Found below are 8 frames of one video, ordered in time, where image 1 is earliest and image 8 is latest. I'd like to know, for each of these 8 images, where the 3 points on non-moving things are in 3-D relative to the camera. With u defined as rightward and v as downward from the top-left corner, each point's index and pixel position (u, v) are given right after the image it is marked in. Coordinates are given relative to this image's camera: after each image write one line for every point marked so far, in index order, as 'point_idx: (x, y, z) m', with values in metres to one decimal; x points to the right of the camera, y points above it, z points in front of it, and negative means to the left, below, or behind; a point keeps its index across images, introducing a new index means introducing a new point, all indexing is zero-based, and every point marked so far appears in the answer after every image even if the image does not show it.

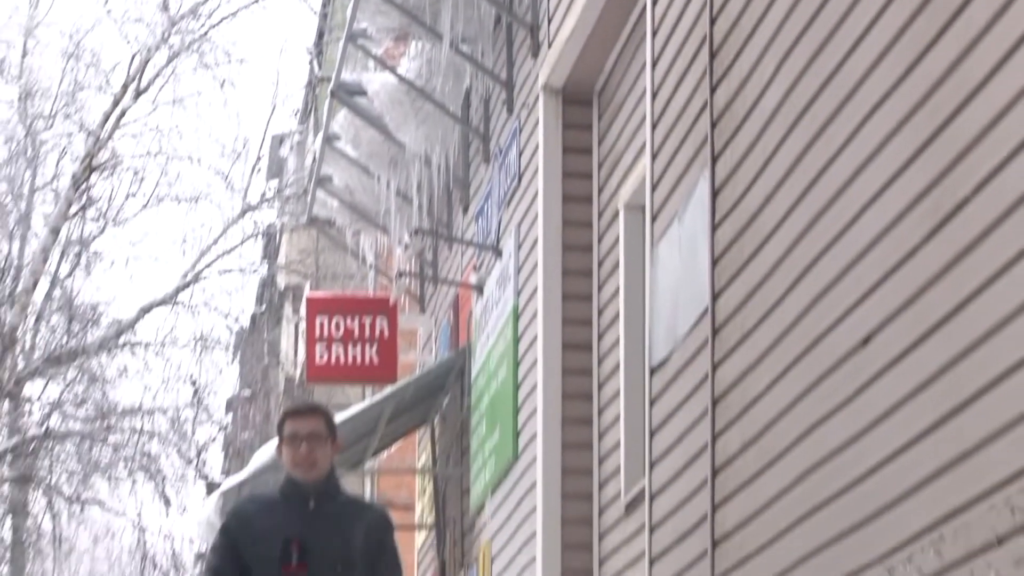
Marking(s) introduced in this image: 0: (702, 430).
0: (+0.4, -0.3, +3.9) m
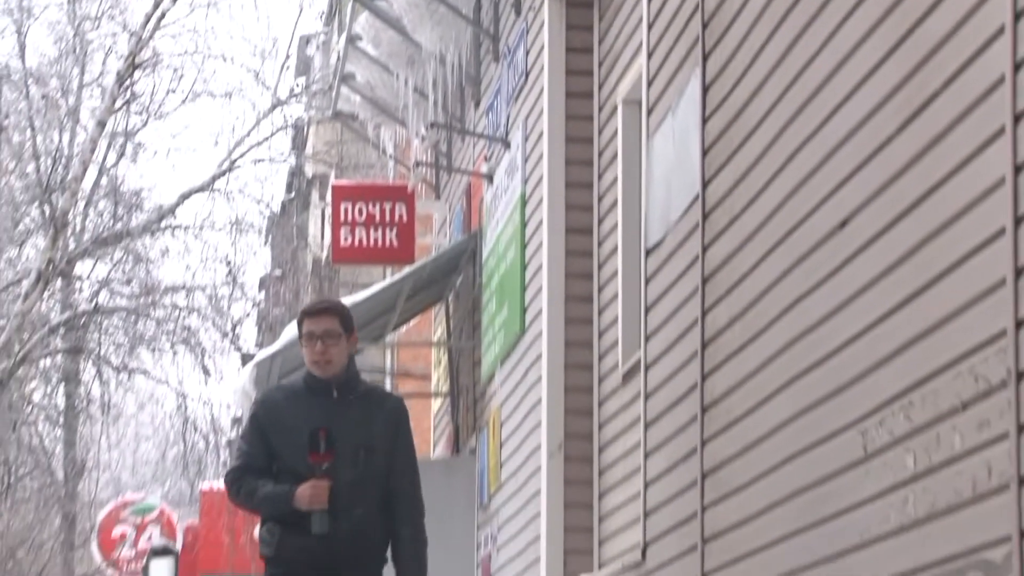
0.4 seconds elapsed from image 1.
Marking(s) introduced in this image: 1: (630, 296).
0: (+0.4, 0.0, +4.2) m
1: (+0.3, 0.0, +4.7) m
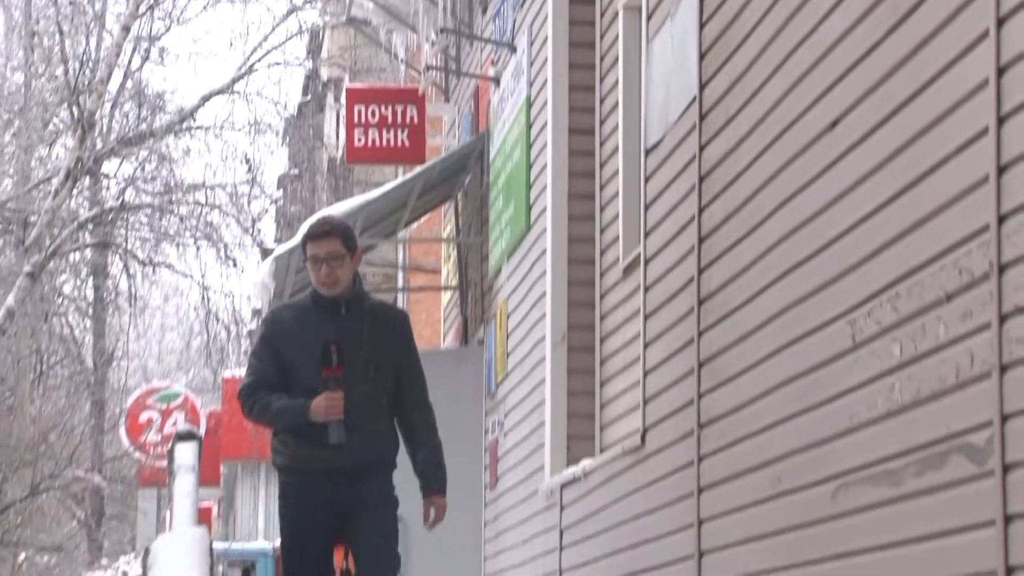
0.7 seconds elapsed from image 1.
0: (+0.4, +0.2, +4.5) m
1: (+0.3, +0.2, +4.9) m
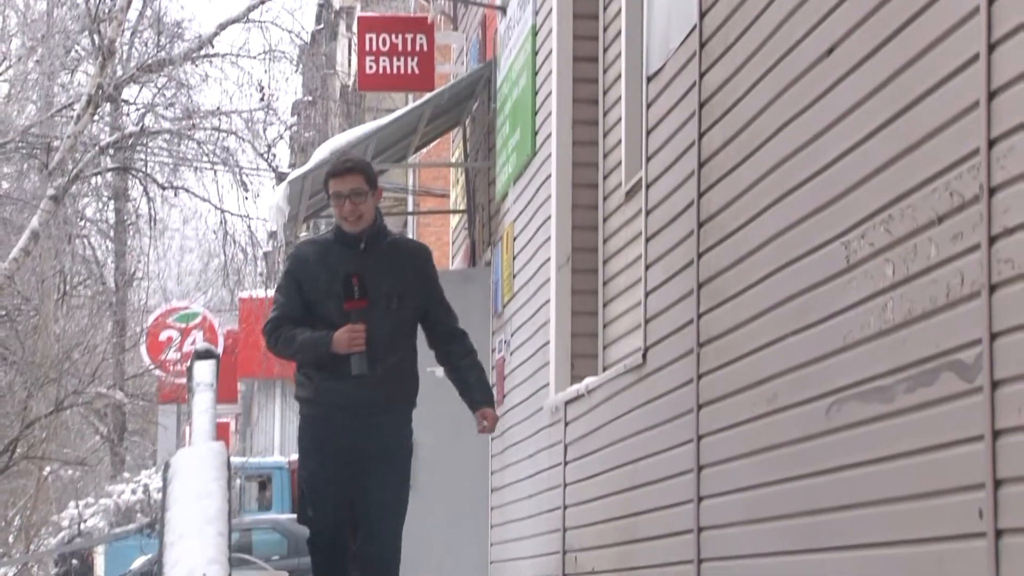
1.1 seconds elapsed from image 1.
0: (+0.4, +0.4, +4.6) m
1: (+0.3, +0.4, +5.0) m
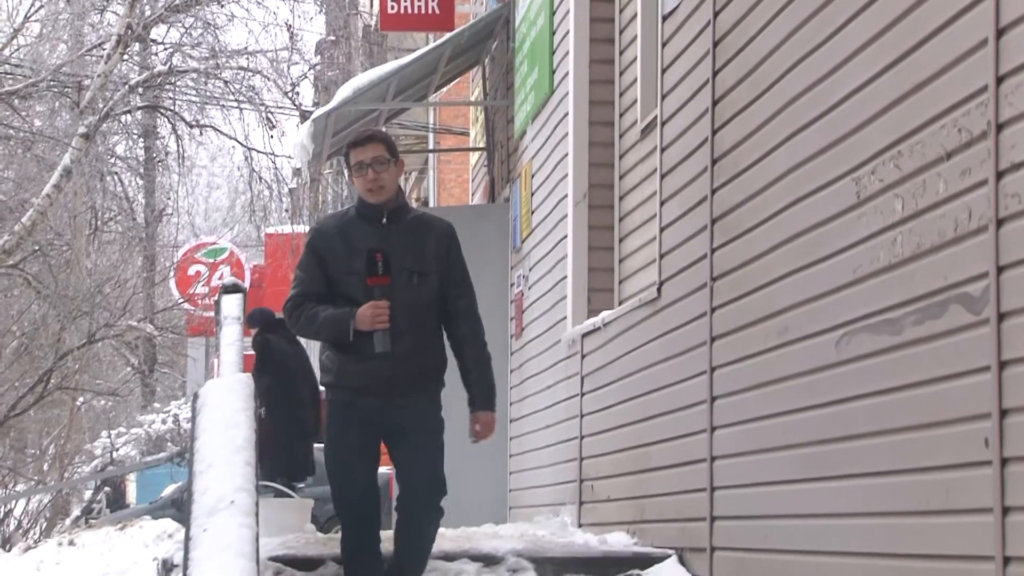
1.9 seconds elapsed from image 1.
0: (+0.5, +0.5, +4.7) m
1: (+0.4, +0.6, +5.1) m
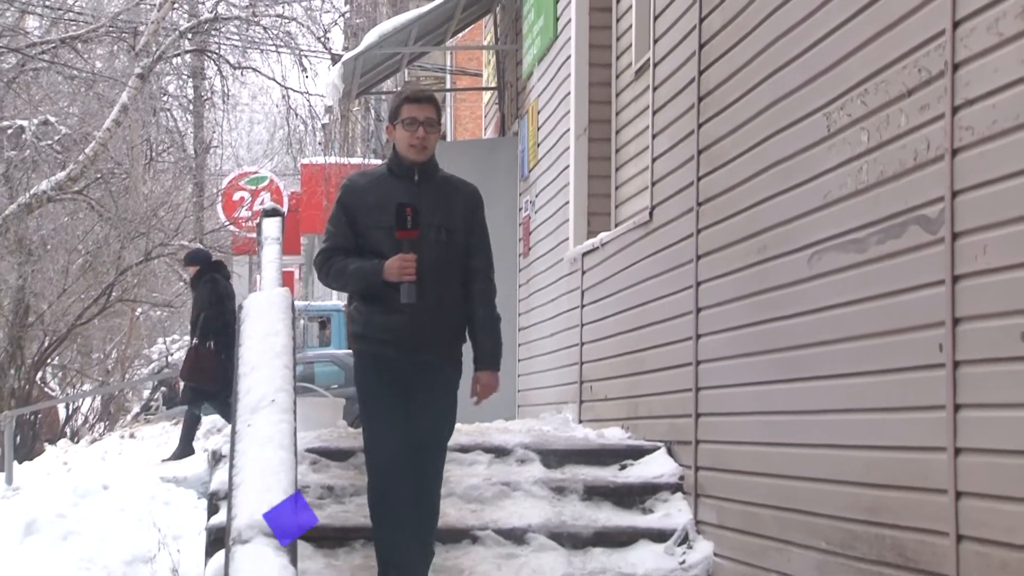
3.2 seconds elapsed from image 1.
0: (+0.5, +0.8, +5.3) m
1: (+0.4, +0.8, +5.7) m
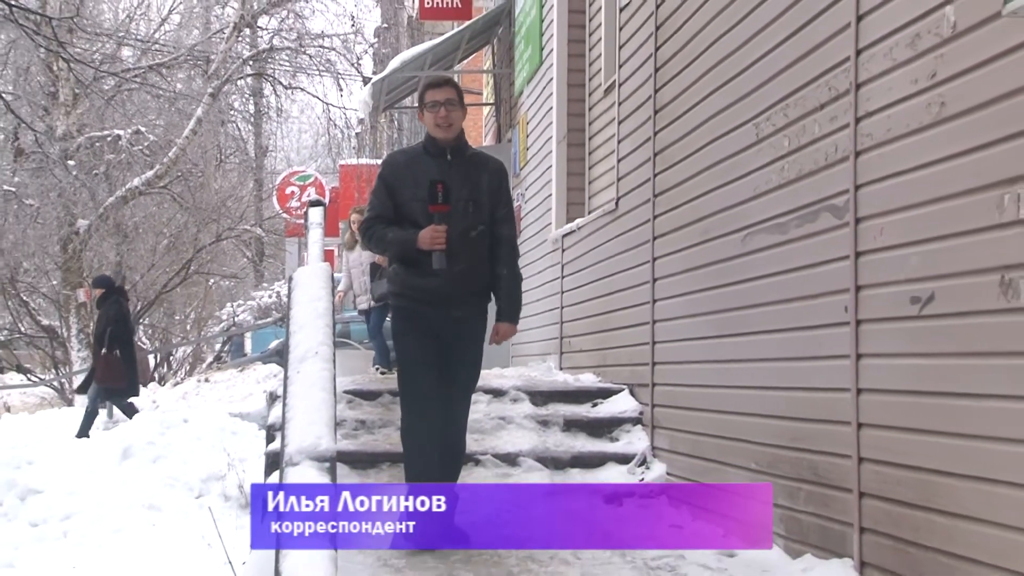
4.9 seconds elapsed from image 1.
0: (+0.5, +0.8, +6.7) m
1: (+0.4, +0.9, +7.1) m
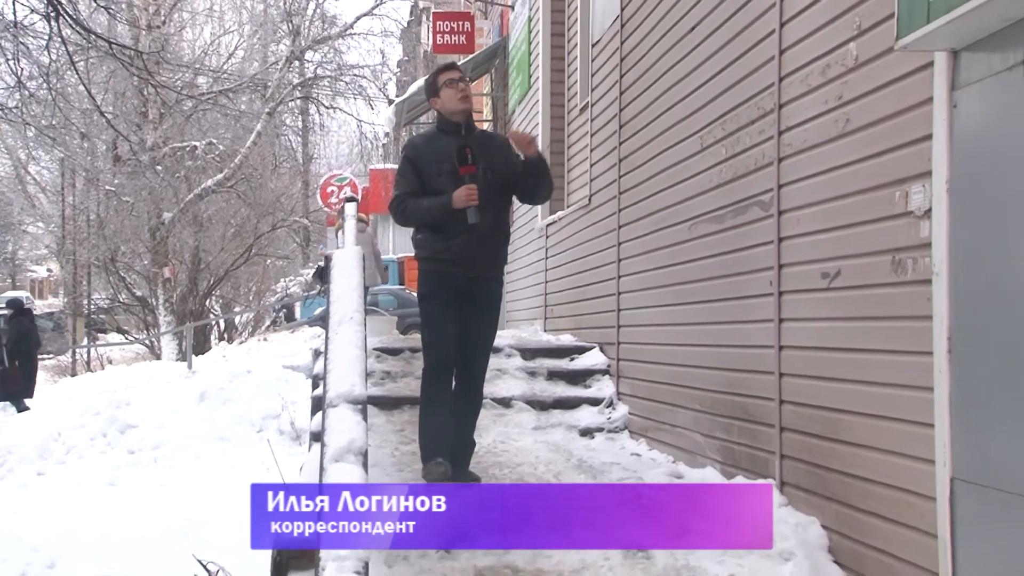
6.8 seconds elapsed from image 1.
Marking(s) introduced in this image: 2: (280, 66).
0: (+0.4, +0.9, +8.5) m
1: (+0.4, +1.0, +8.9) m
2: (-1.7, +1.6, +13.7) m
